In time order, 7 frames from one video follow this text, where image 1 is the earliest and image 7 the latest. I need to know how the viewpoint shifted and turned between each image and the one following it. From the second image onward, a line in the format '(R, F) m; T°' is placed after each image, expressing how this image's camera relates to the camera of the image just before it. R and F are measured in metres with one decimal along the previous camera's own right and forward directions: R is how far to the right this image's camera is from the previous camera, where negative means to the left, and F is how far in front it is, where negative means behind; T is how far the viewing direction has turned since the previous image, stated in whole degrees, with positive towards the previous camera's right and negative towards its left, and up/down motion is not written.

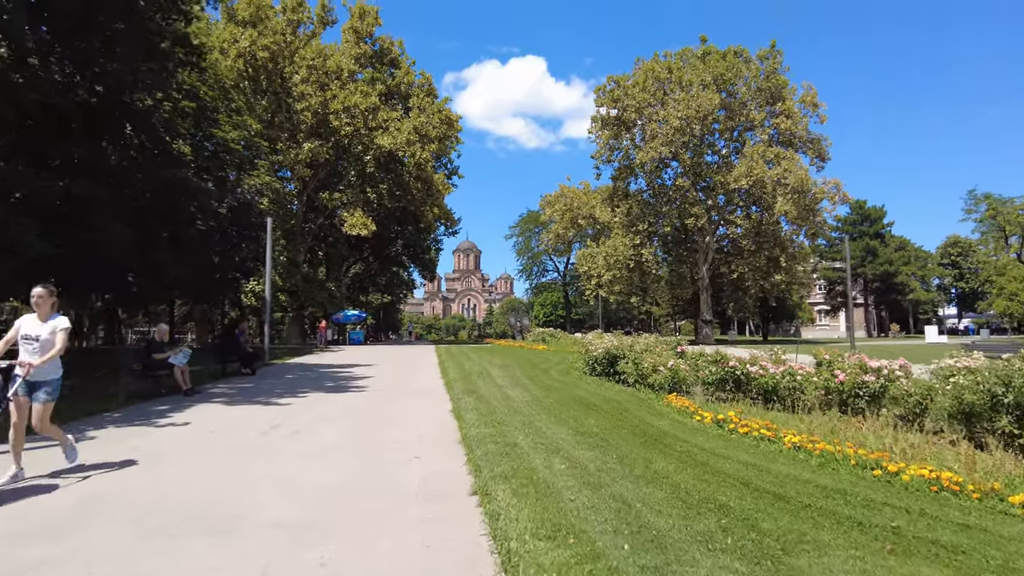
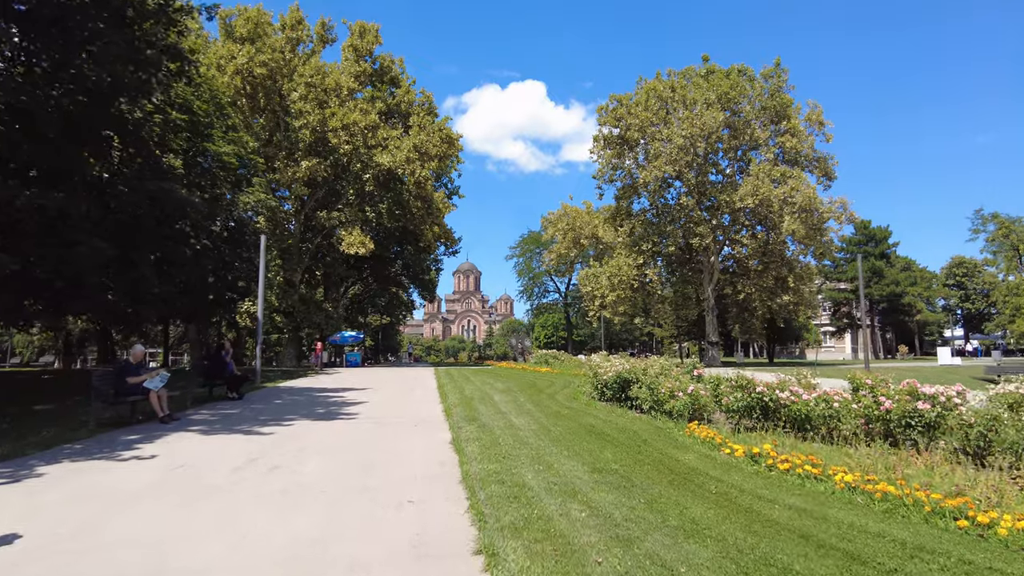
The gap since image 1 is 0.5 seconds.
(-0.1, +0.9) m; 0°
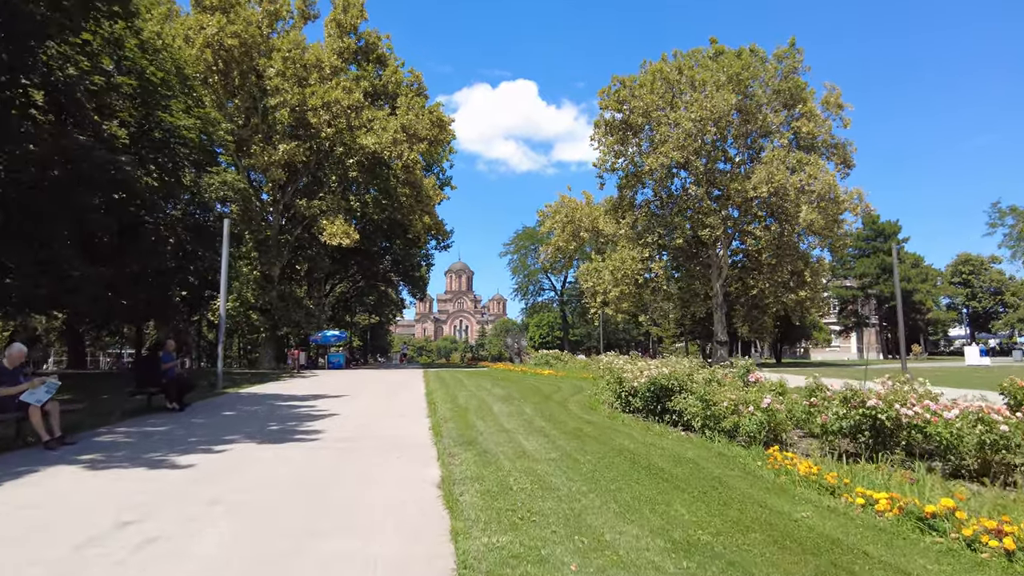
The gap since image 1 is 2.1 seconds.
(-0.2, +2.7) m; +1°
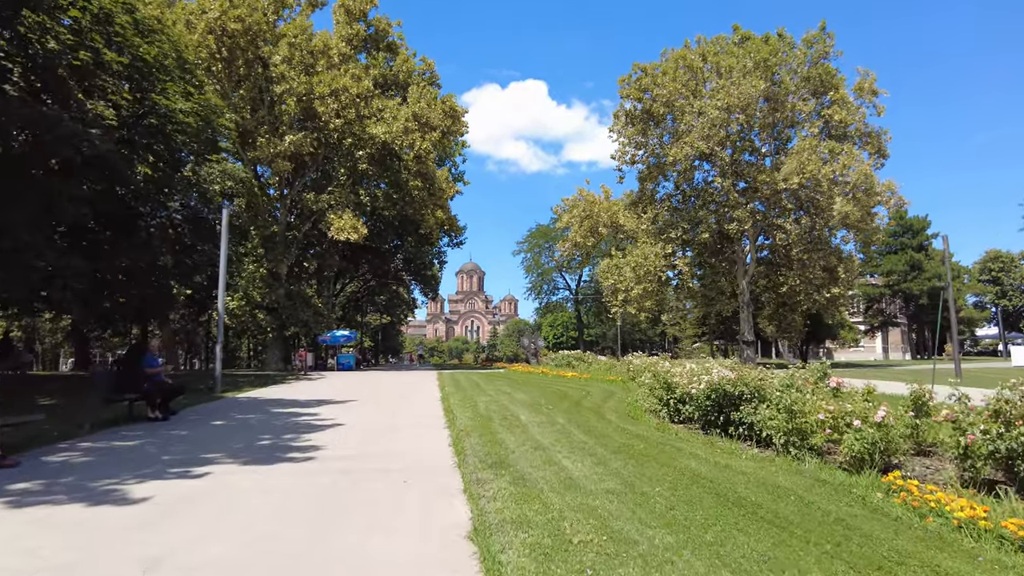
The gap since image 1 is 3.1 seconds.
(-0.3, +1.5) m; -1°
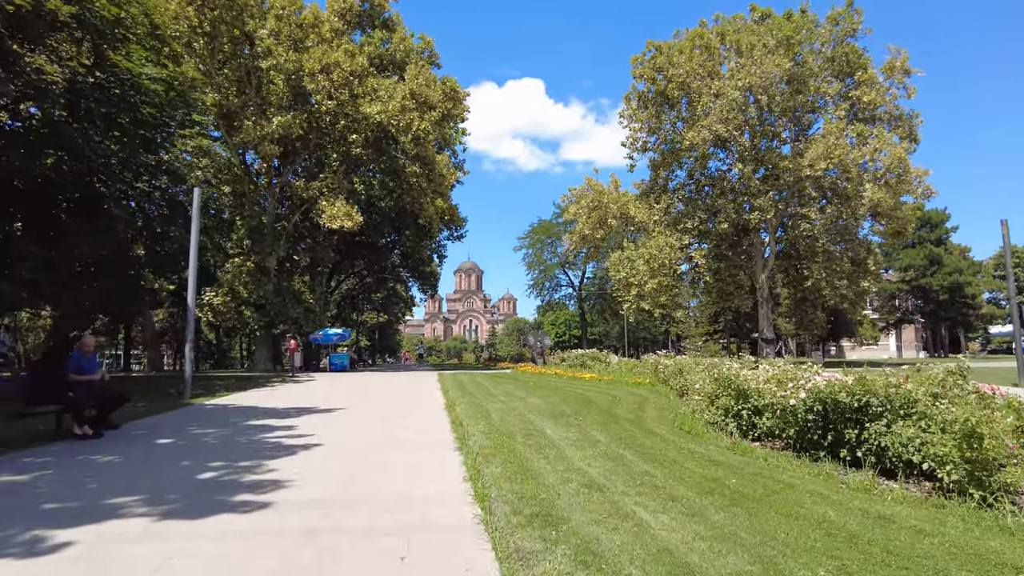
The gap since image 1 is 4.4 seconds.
(-0.4, +2.2) m; 0°
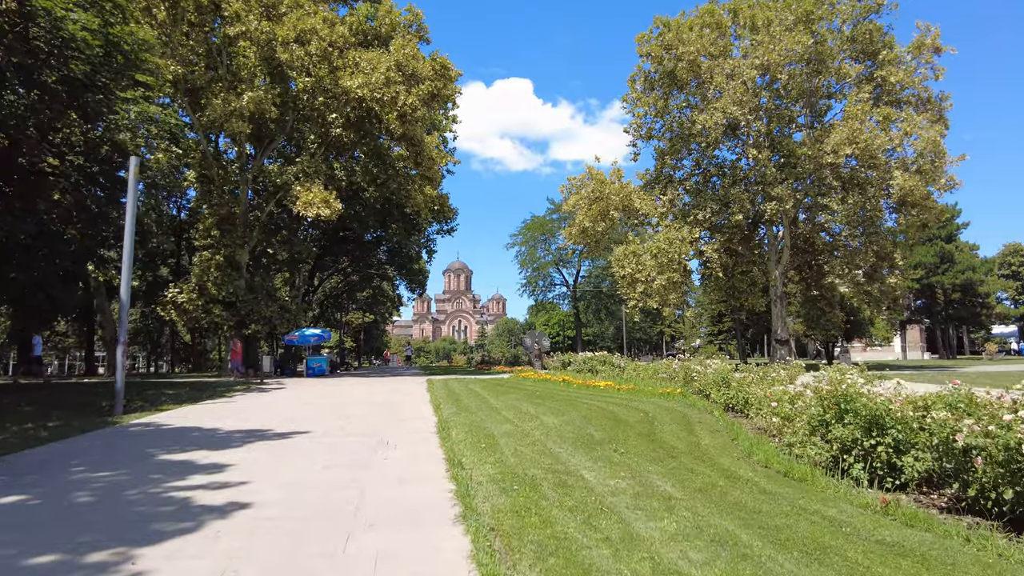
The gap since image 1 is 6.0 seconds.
(-0.3, +2.7) m; +1°
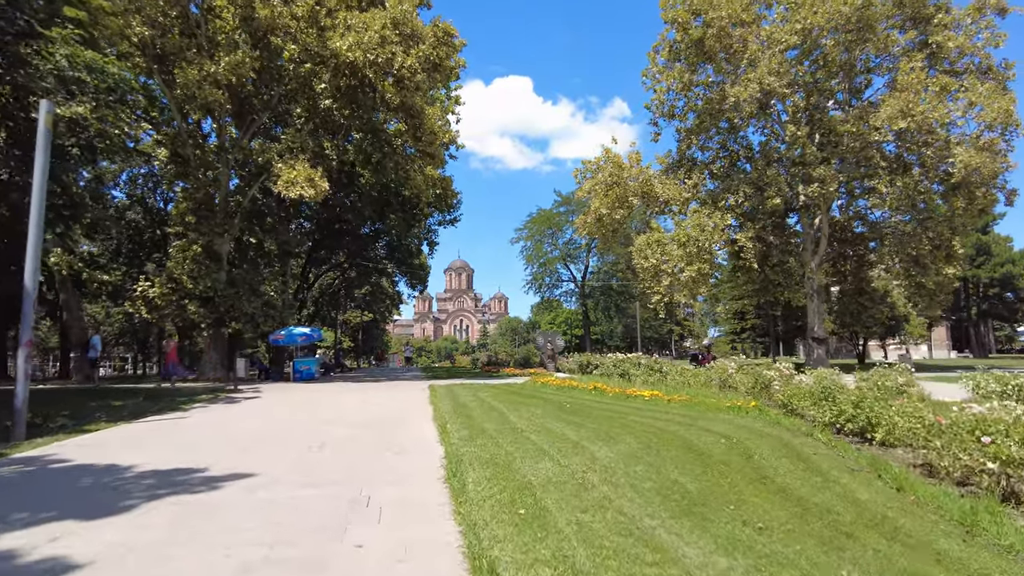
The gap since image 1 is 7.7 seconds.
(-0.4, +3.0) m; 0°
